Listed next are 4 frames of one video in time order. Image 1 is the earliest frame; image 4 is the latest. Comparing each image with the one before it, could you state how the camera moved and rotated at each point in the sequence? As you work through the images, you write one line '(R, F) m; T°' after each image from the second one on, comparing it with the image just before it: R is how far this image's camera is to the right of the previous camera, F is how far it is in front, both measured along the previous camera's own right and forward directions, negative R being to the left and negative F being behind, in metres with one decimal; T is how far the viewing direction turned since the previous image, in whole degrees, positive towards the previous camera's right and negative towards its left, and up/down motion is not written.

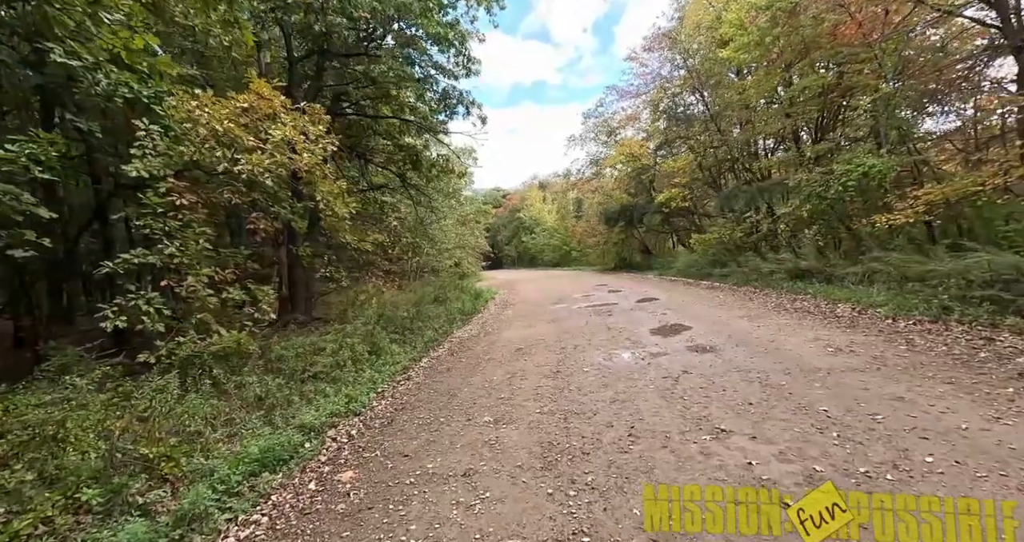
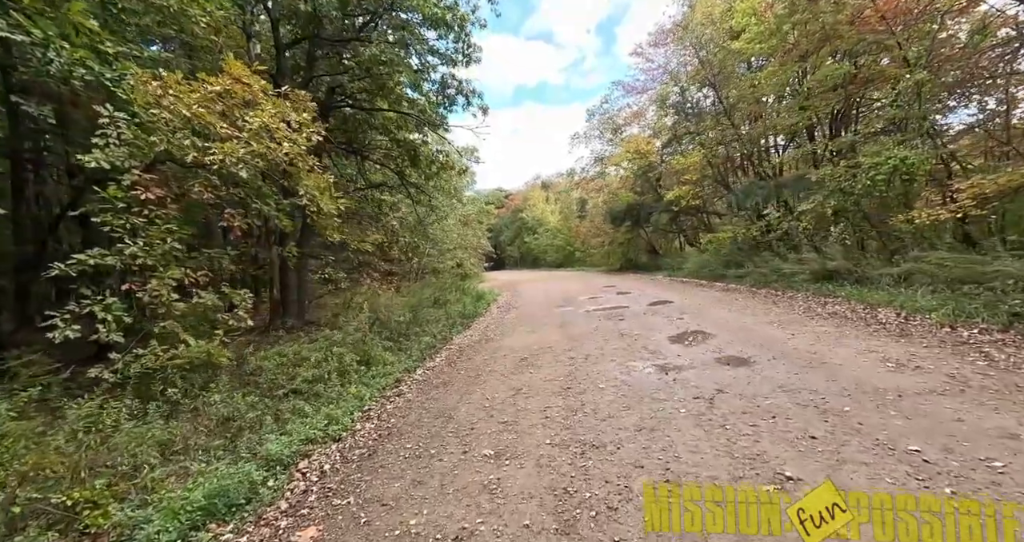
(0.0, +0.6) m; 0°
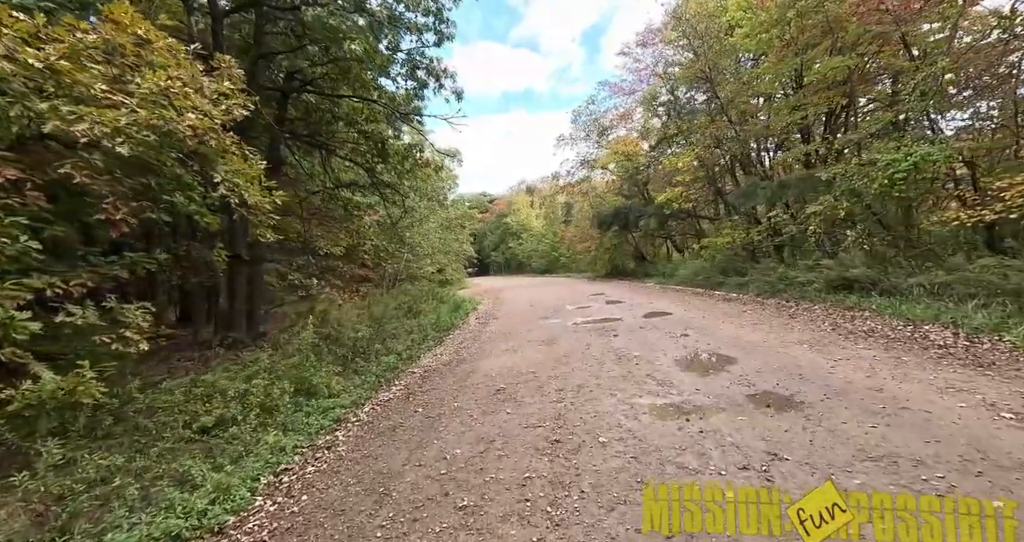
(+0.1, +1.1) m; +2°
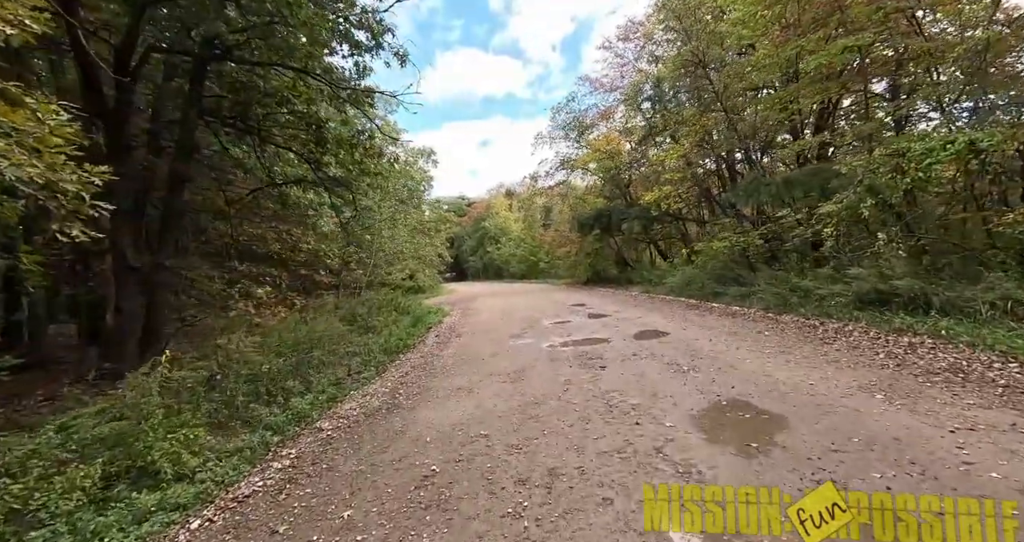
(+0.3, +1.6) m; +3°
